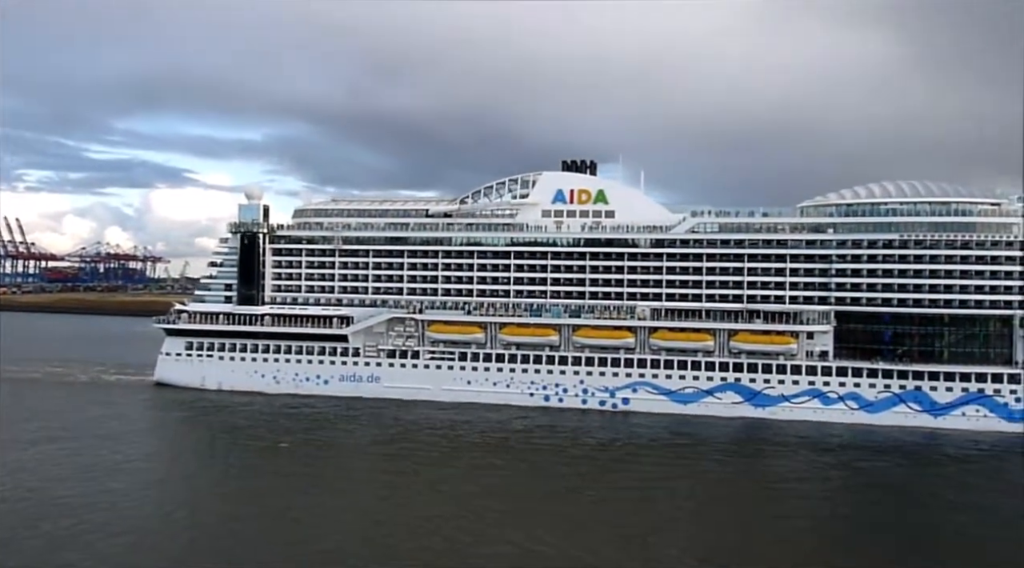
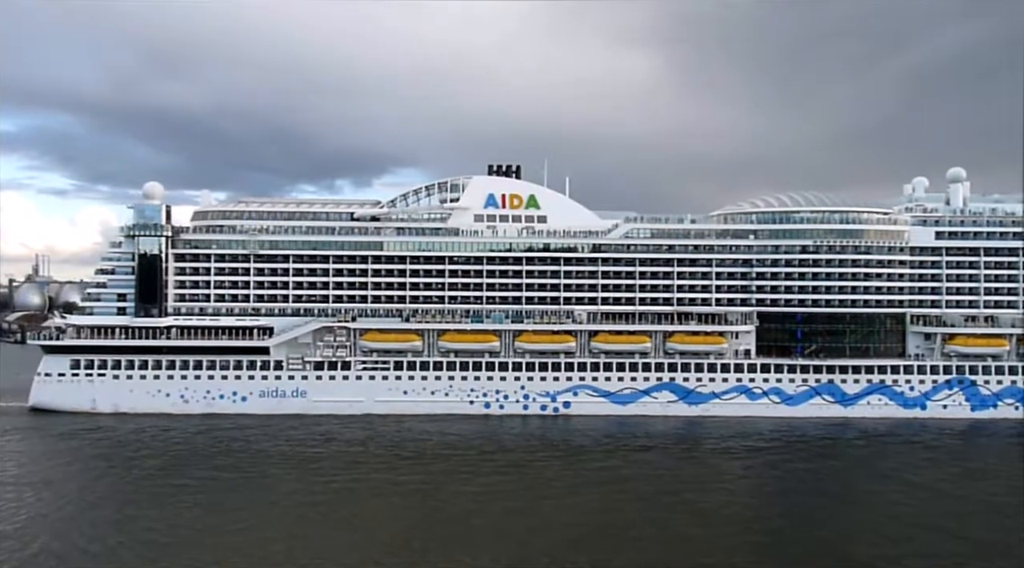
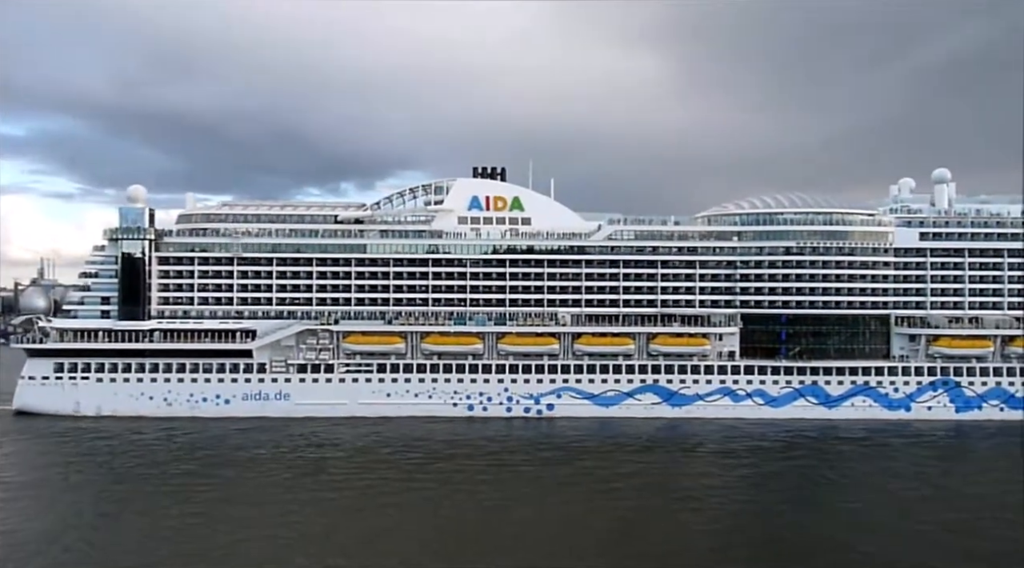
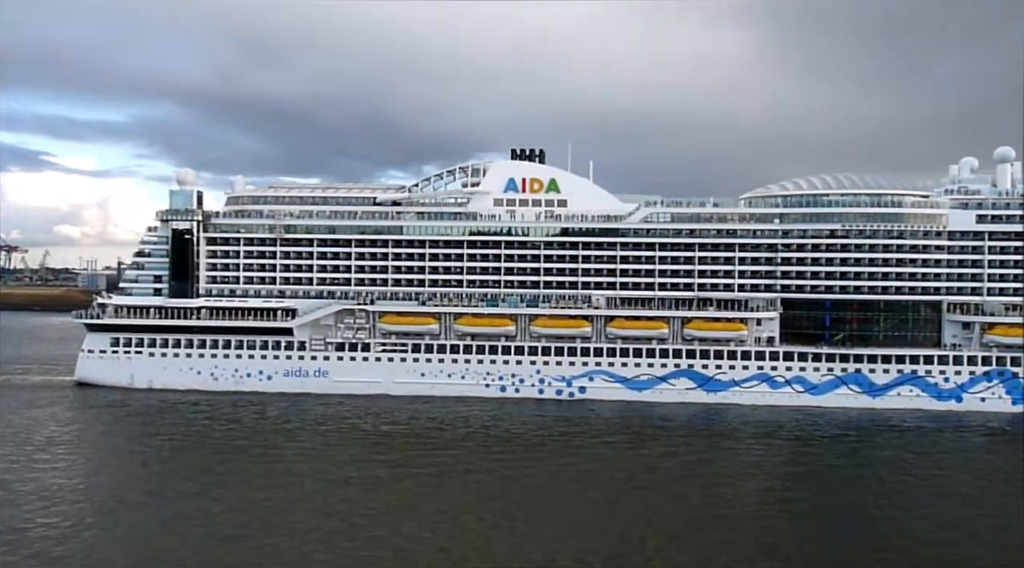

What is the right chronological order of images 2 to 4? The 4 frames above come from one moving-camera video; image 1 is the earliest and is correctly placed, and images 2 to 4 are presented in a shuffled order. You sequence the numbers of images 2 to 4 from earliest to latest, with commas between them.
4, 3, 2
